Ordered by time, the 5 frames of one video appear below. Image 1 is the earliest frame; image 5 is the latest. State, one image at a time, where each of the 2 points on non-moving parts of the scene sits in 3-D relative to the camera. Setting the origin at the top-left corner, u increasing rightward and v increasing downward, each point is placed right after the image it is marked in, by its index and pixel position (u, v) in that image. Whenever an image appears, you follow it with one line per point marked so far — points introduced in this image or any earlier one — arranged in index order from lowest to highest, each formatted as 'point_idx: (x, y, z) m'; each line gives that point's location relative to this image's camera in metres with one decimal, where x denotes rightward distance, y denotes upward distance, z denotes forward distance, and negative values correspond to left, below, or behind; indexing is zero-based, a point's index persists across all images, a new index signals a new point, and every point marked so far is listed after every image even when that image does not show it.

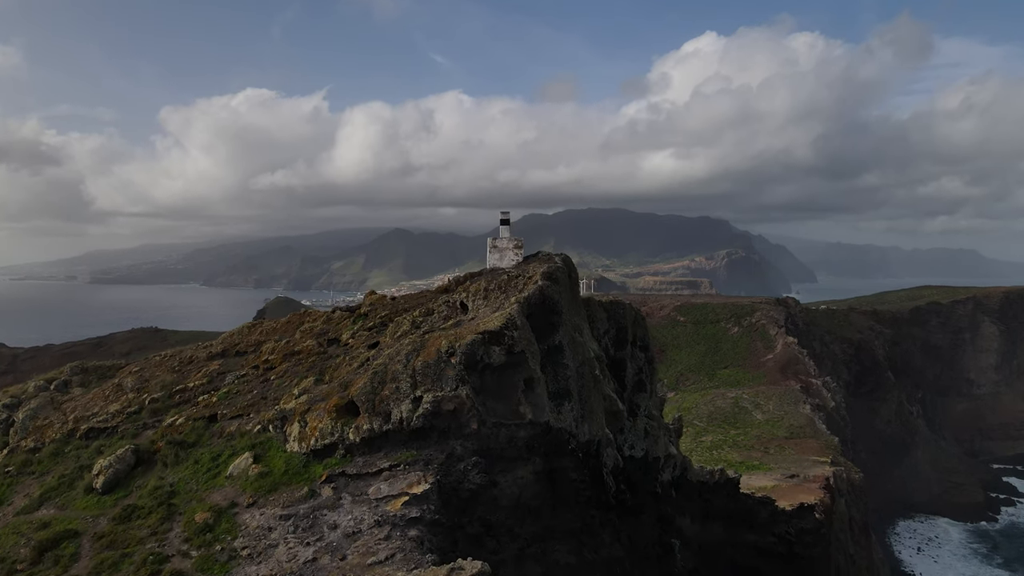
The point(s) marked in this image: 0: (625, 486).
0: (+2.7, -4.8, +13.7) m
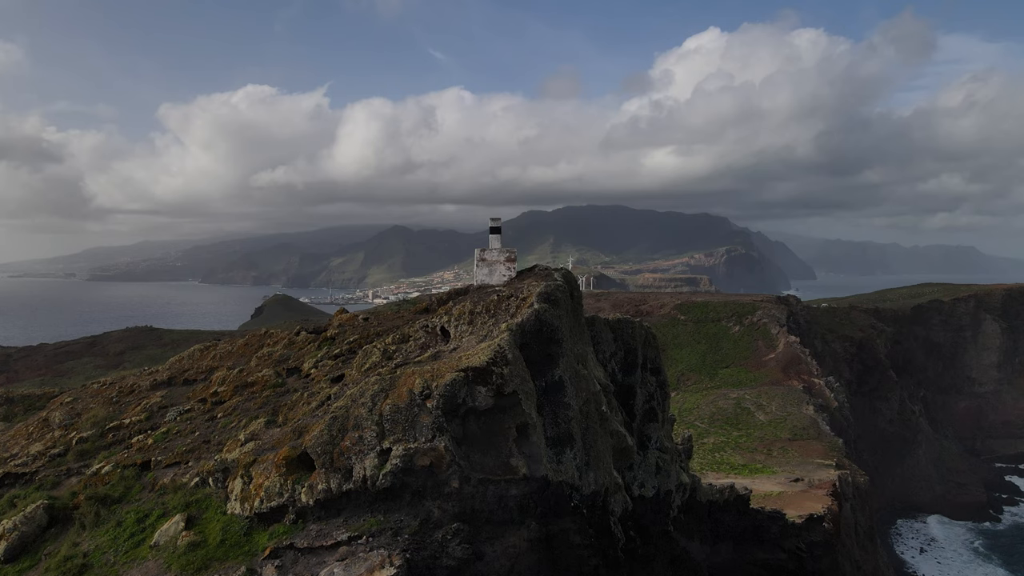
0: (+2.6, -5.1, +12.1) m
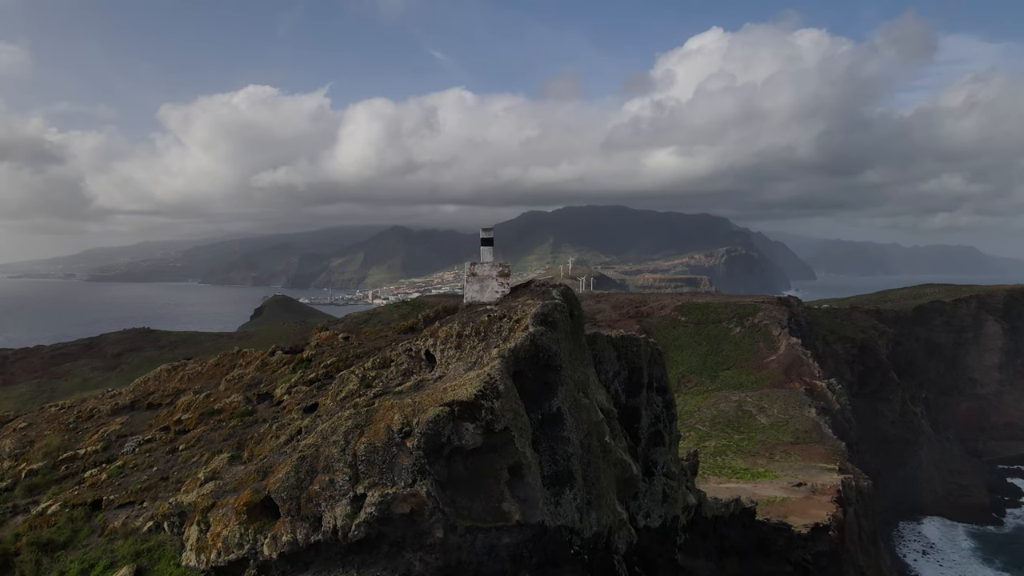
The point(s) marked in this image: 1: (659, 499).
0: (+2.5, -5.3, +11.2) m
1: (+3.2, -4.5, +12.5) m
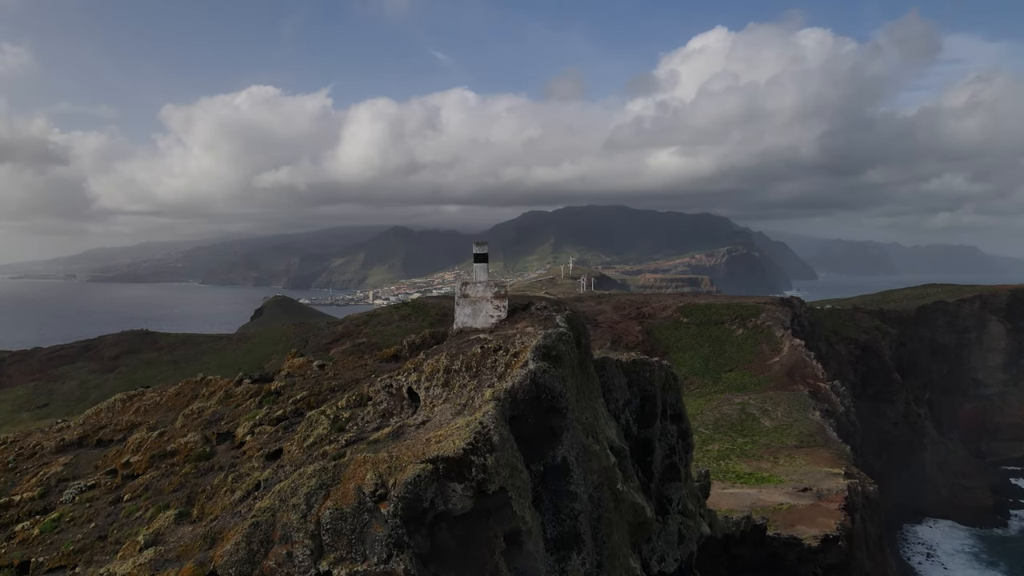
0: (+2.5, -5.6, +10.2) m
1: (+3.1, -4.8, +11.4) m
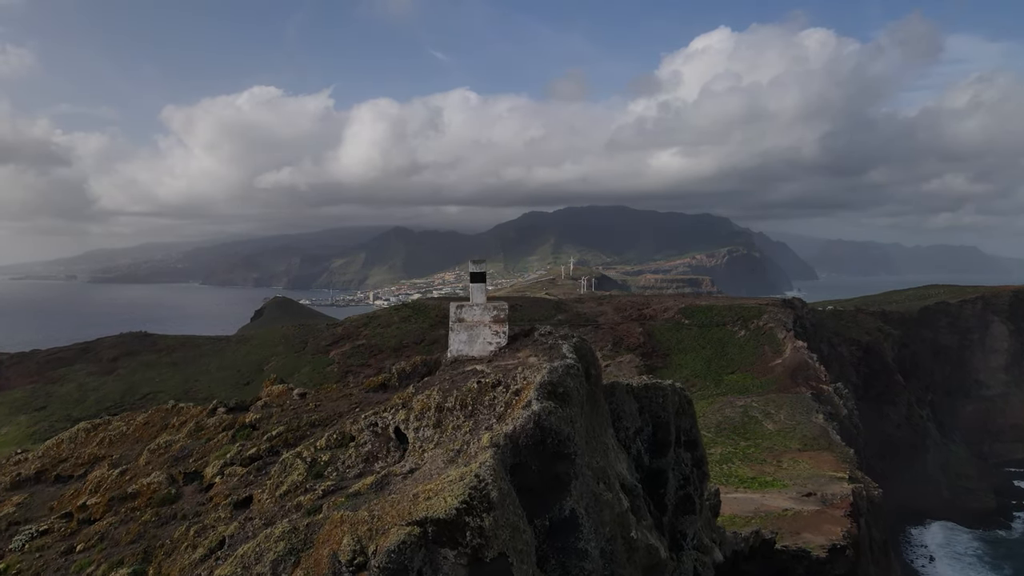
0: (+2.5, -5.9, +9.4) m
1: (+3.2, -5.0, +10.7) m
